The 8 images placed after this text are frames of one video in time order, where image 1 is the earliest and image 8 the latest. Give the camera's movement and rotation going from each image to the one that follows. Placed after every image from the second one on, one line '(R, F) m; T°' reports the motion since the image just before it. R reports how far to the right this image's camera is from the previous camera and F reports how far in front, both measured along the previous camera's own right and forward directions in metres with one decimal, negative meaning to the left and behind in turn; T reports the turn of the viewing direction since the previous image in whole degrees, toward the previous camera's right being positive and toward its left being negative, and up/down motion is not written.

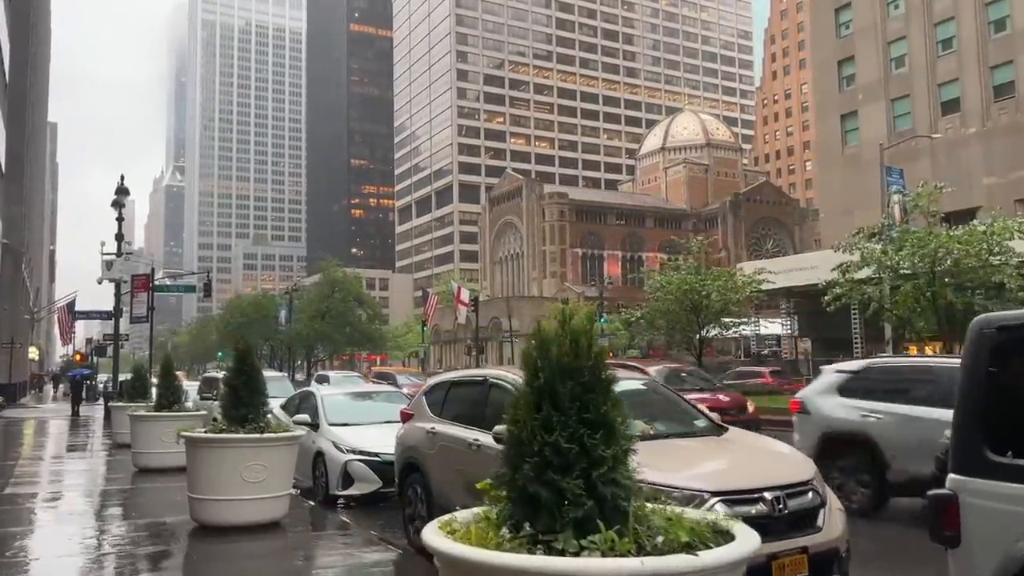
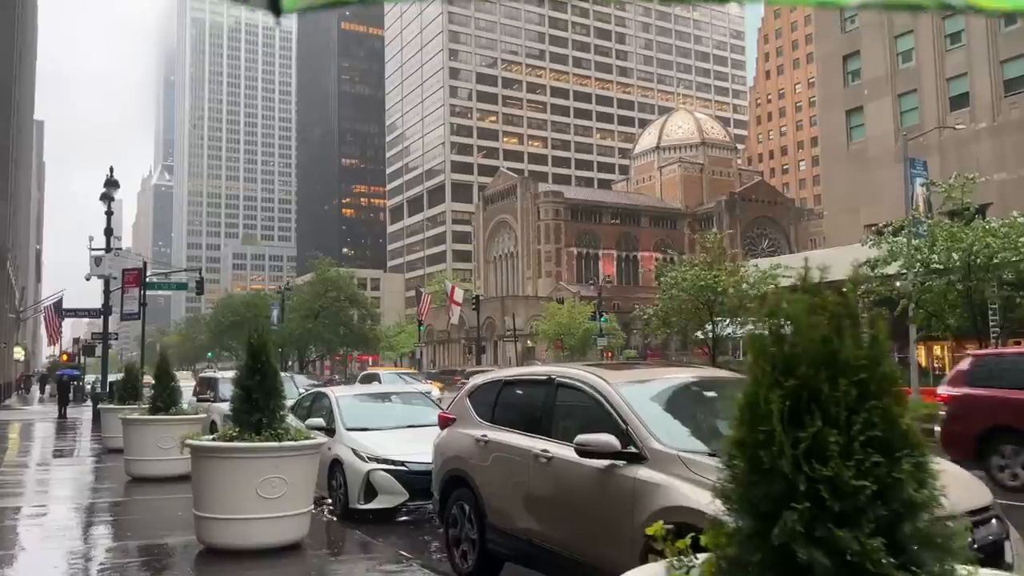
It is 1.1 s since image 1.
(-0.5, +1.0) m; +1°
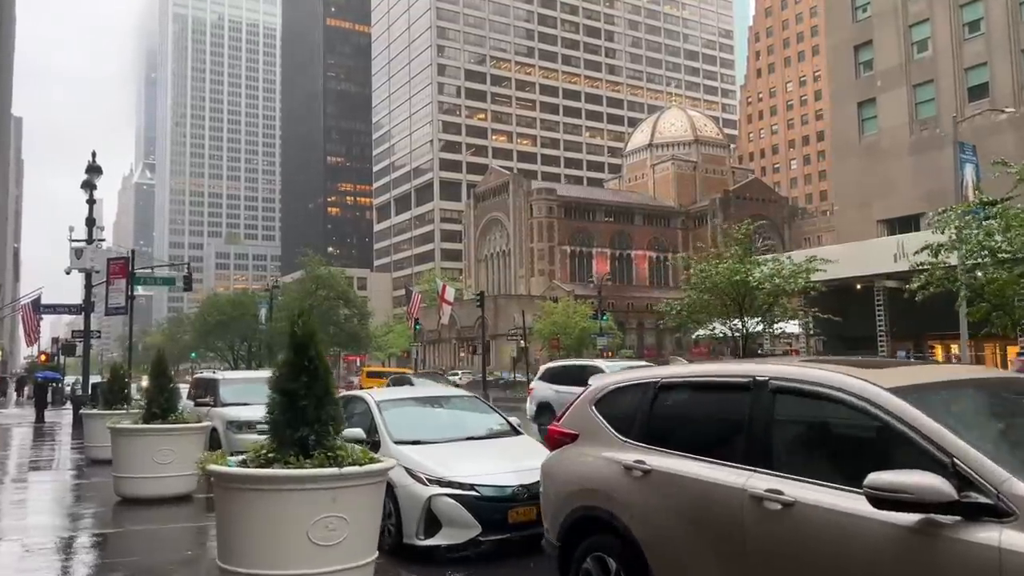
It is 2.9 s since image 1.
(-0.9, +1.7) m; +1°
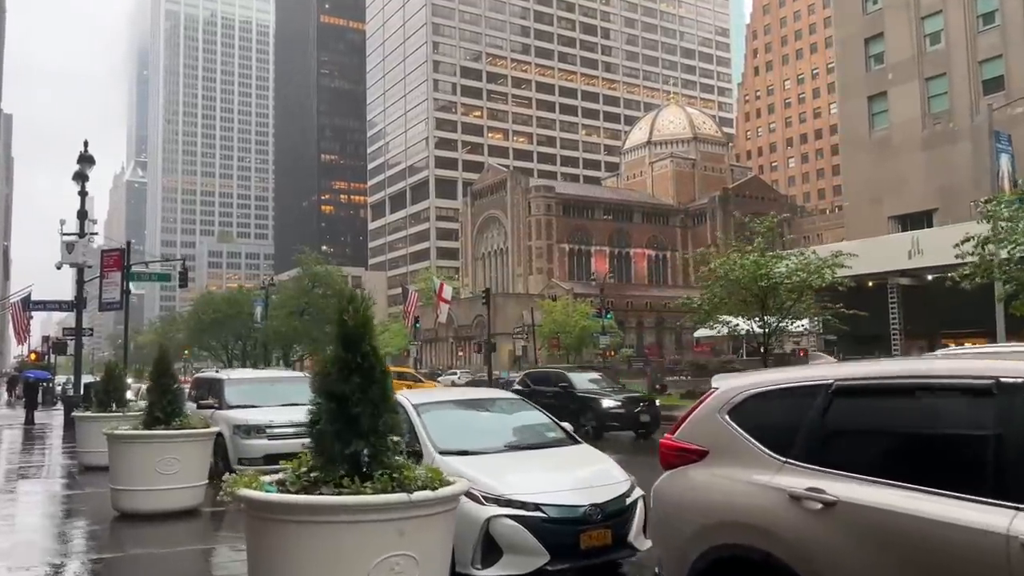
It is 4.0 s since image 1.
(-0.5, +1.0) m; 0°
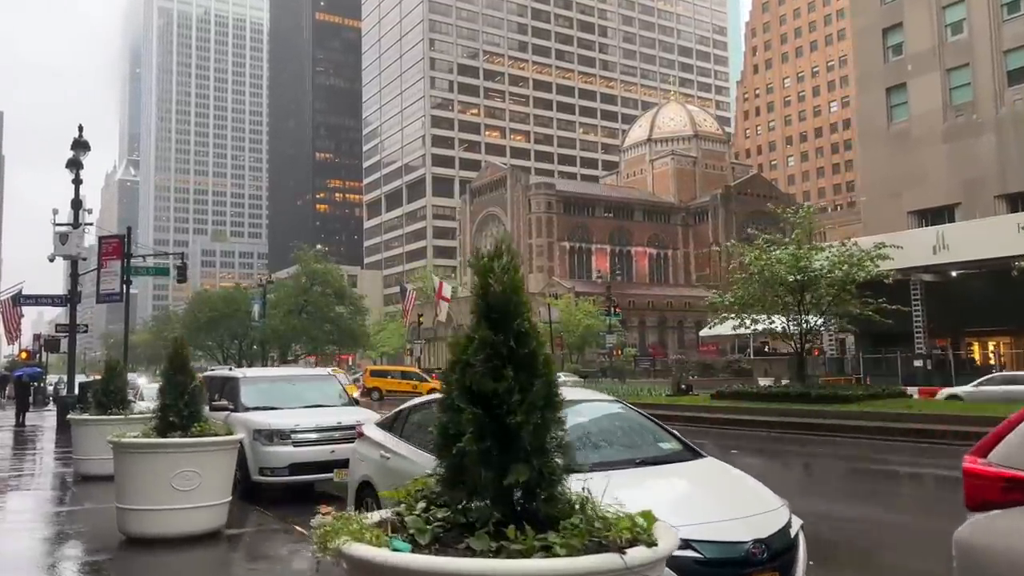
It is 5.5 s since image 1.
(-0.8, +1.3) m; 0°
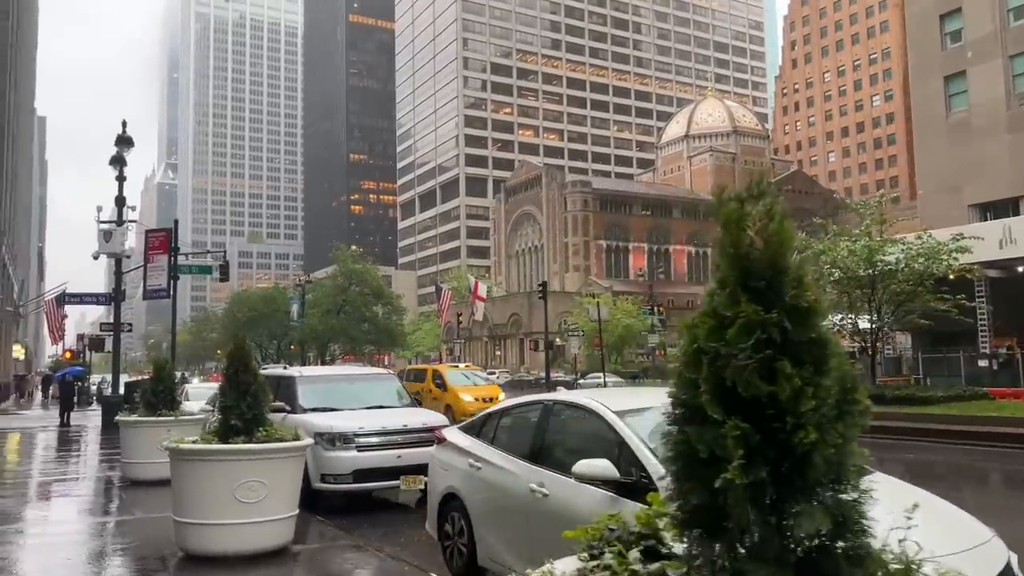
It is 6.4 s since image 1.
(-0.5, +0.8) m; -2°
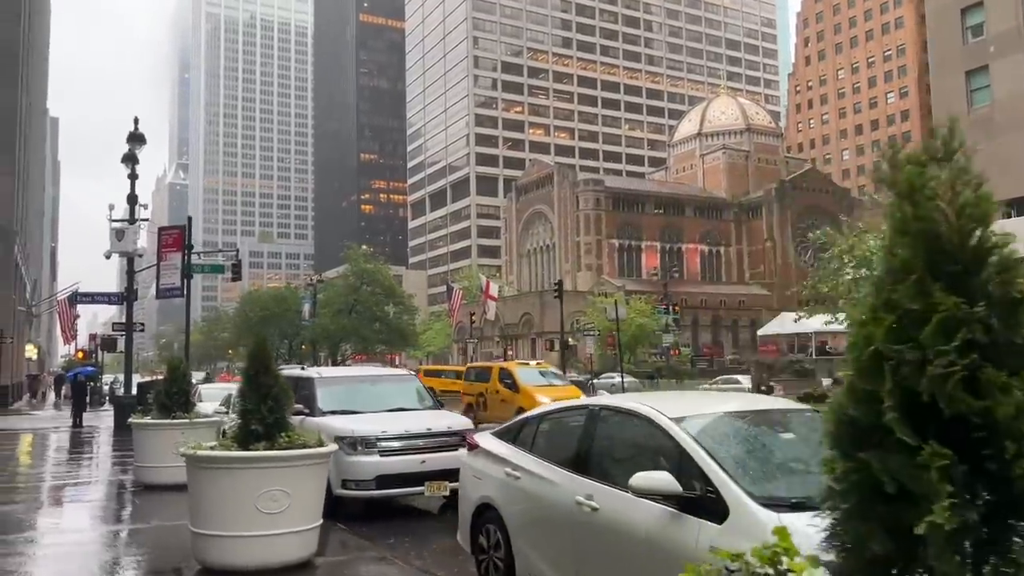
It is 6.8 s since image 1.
(-0.2, +0.4) m; -1°
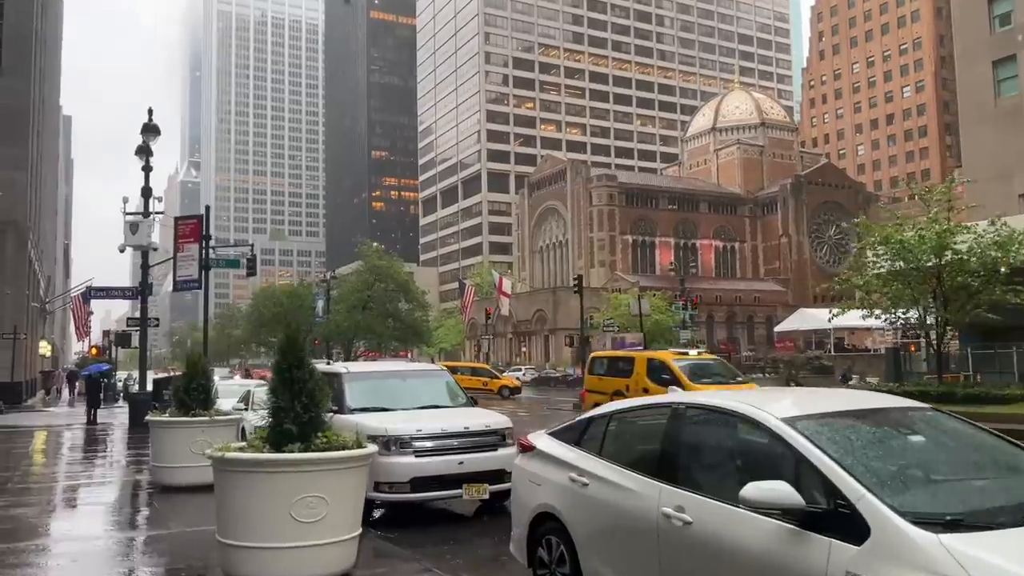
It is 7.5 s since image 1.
(-0.3, +0.6) m; -1°
